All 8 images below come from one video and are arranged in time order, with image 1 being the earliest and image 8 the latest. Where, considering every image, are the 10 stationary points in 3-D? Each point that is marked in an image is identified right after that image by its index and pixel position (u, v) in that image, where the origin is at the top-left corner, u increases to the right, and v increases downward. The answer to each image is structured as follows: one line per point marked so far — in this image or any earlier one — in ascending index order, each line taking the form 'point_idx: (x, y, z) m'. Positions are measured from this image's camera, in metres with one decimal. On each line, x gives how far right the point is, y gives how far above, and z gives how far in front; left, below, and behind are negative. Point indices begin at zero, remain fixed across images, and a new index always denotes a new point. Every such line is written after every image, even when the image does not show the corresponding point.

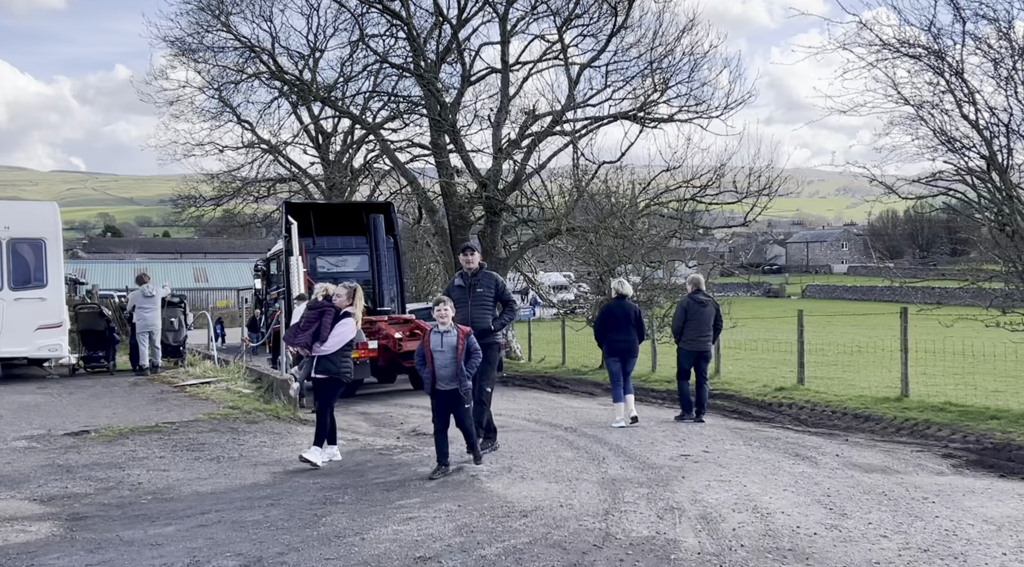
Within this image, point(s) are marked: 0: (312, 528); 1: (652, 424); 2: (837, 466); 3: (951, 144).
0: (-1.3, -1.6, +6.8) m
1: (+1.8, -1.8, +13.3) m
2: (+3.0, -1.7, +9.9) m
3: (+5.7, +1.8, +13.8) m
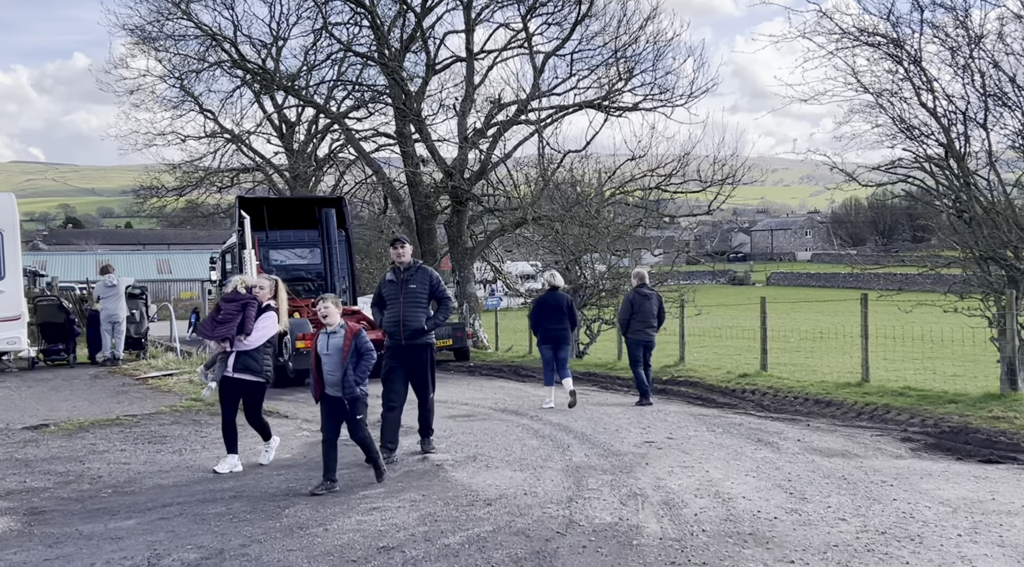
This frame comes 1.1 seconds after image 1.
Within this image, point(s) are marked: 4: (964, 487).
0: (-1.5, -1.5, +6.8) m
1: (+1.3, -1.6, +13.4) m
2: (+2.7, -1.6, +10.0) m
3: (+5.2, +2.0, +13.9) m
4: (+3.4, -1.5, +8.0) m
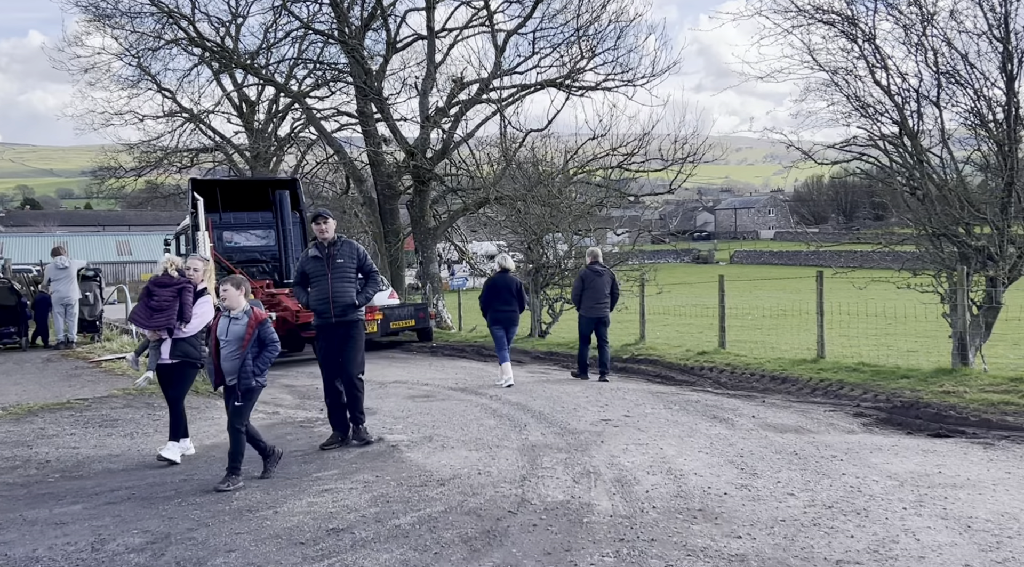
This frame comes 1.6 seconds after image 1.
0: (-1.8, -1.4, +6.7) m
1: (+0.8, -1.3, +13.4) m
2: (+2.3, -1.4, +10.1) m
3: (+4.7, +2.3, +14.0) m
4: (+3.0, -1.4, +8.1) m
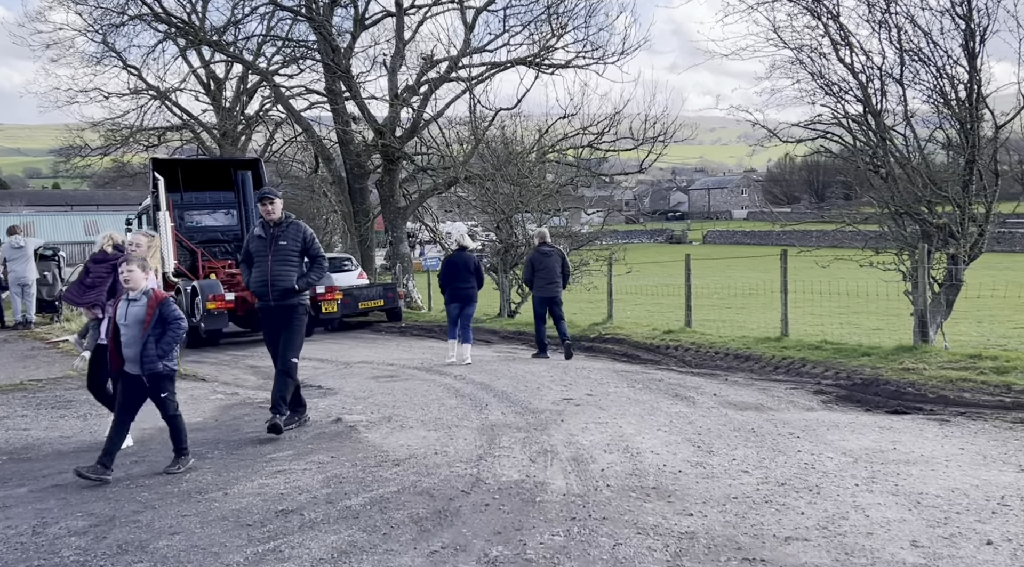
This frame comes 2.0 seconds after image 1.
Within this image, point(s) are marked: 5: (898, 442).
0: (-2.1, -1.3, +6.6) m
1: (+0.4, -1.1, +13.4) m
2: (+1.9, -1.2, +10.1) m
3: (+4.2, +2.6, +14.0) m
4: (+2.7, -1.2, +8.1) m
5: (+2.9, -1.2, +7.9) m
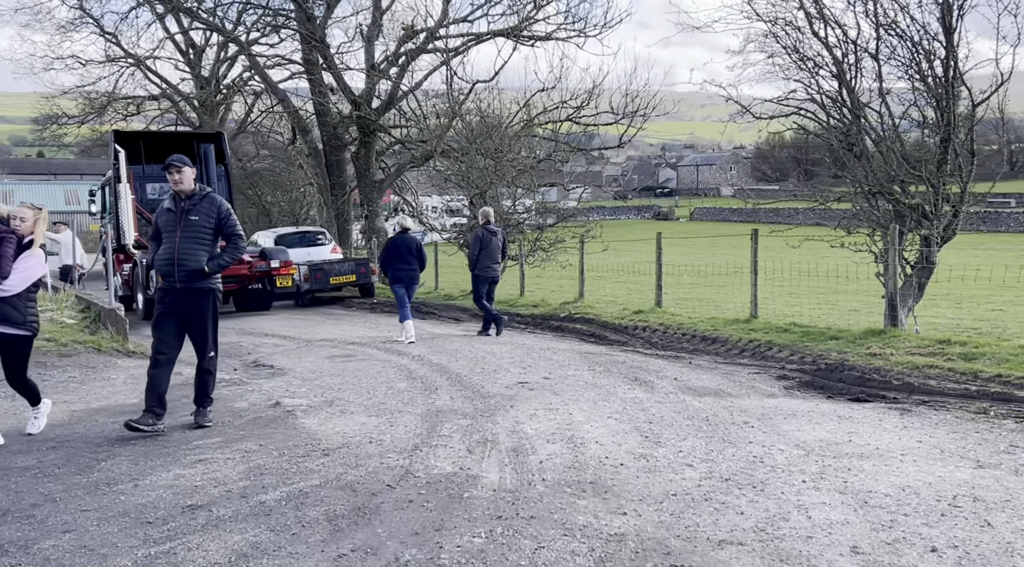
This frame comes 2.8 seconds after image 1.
0: (-2.5, -1.1, +6.3) m
1: (-0.1, -0.8, +13.0) m
2: (+1.5, -1.0, +9.8) m
3: (+3.7, +2.8, +13.6) m
4: (+2.3, -1.1, +7.8) m
5: (+2.4, -1.1, +7.5) m
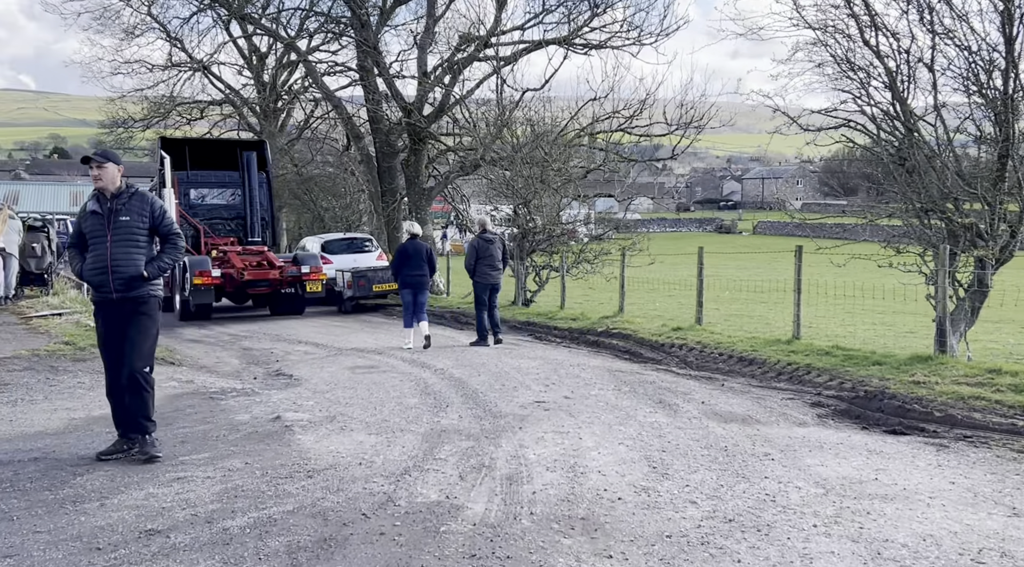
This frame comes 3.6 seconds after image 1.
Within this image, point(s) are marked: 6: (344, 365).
0: (-2.6, -1.2, +6.0) m
1: (+0.2, -1.0, +12.6) m
2: (+1.6, -1.1, +9.2) m
3: (+4.2, +2.6, +13.0) m
4: (+2.3, -1.2, +7.2) m
5: (+2.4, -1.2, +7.0) m
6: (-2.0, -1.0, +12.7) m
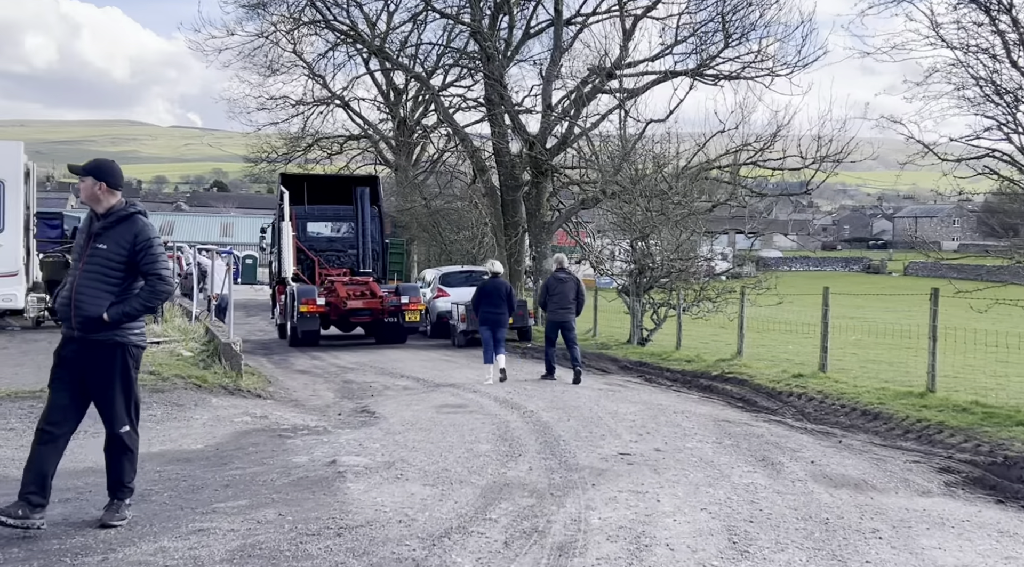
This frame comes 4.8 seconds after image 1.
0: (-2.4, -1.3, +5.5) m
1: (+1.3, -1.4, +11.7) m
2: (+2.2, -1.5, +8.2) m
3: (+5.4, +2.1, +11.7) m
4: (+2.7, -1.5, +6.1) m
5: (+2.8, -1.5, +5.8) m
6: (-0.9, -1.4, +12.0) m
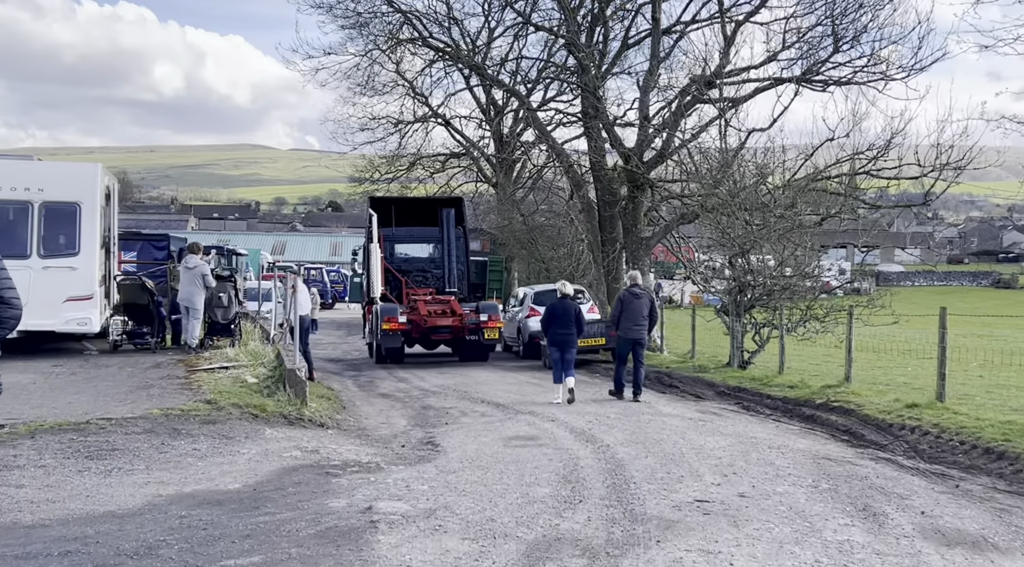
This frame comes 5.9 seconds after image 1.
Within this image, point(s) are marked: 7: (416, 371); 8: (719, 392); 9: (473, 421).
0: (-2.2, -1.5, +4.9) m
1: (+2.1, -1.6, +10.6) m
2: (+2.6, -1.7, +7.0) m
3: (+6.1, +1.9, +10.2) m
4: (+2.8, -1.6, +4.9) m
5: (+2.9, -1.6, +4.6) m
6: (-0.1, -1.6, +11.2) m
7: (-1.7, -1.6, +19.1) m
8: (+3.1, -1.7, +16.0) m
9: (-0.5, -1.7, +12.9) m
